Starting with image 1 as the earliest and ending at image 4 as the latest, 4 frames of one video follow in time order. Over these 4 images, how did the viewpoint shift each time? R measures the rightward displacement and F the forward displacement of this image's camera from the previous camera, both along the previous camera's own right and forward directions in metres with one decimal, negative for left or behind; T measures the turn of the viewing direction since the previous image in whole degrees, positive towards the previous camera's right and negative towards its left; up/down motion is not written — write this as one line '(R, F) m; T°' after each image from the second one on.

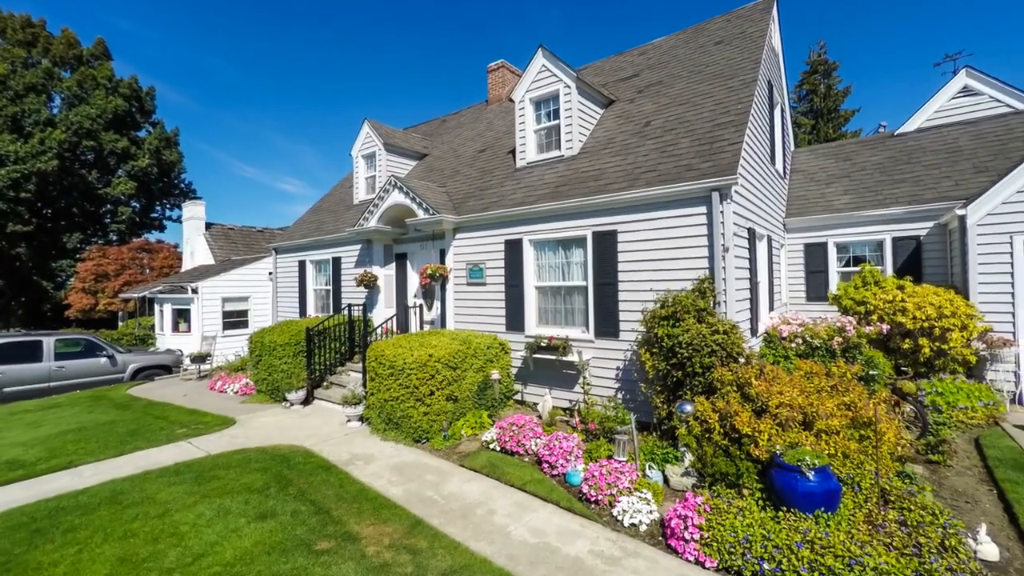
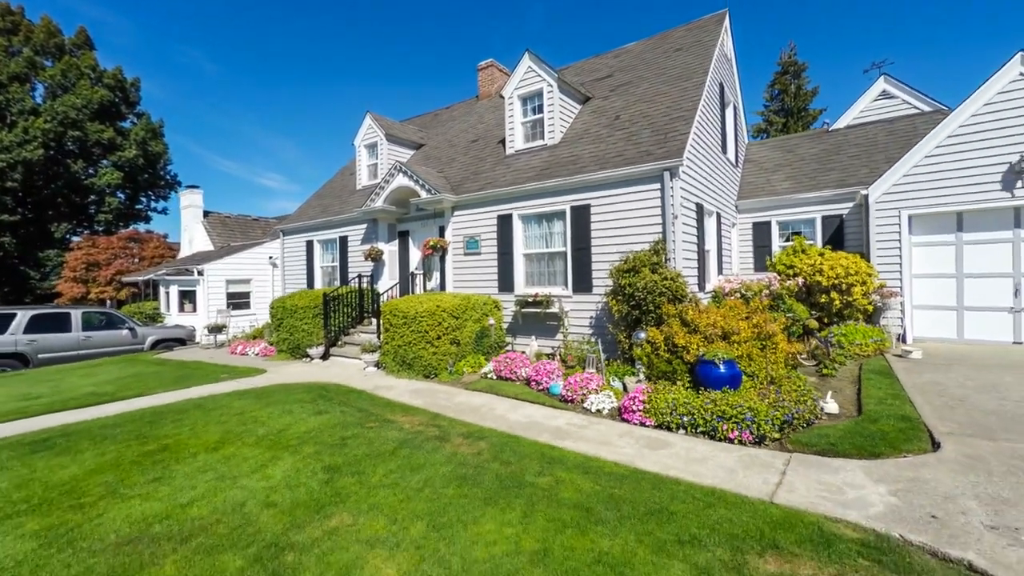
(-0.2, -1.6) m; +2°
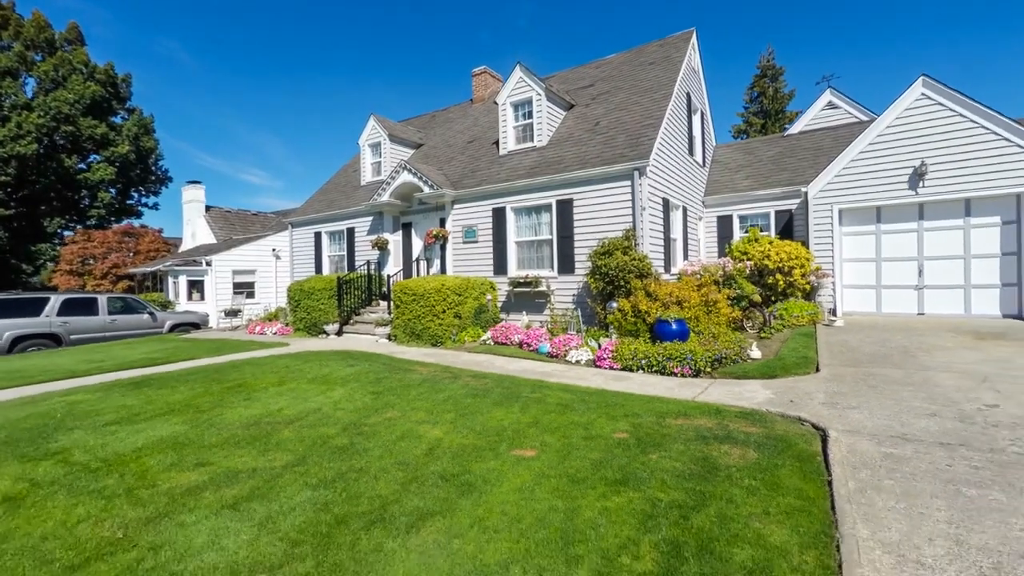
(-0.2, -1.5) m; +2°
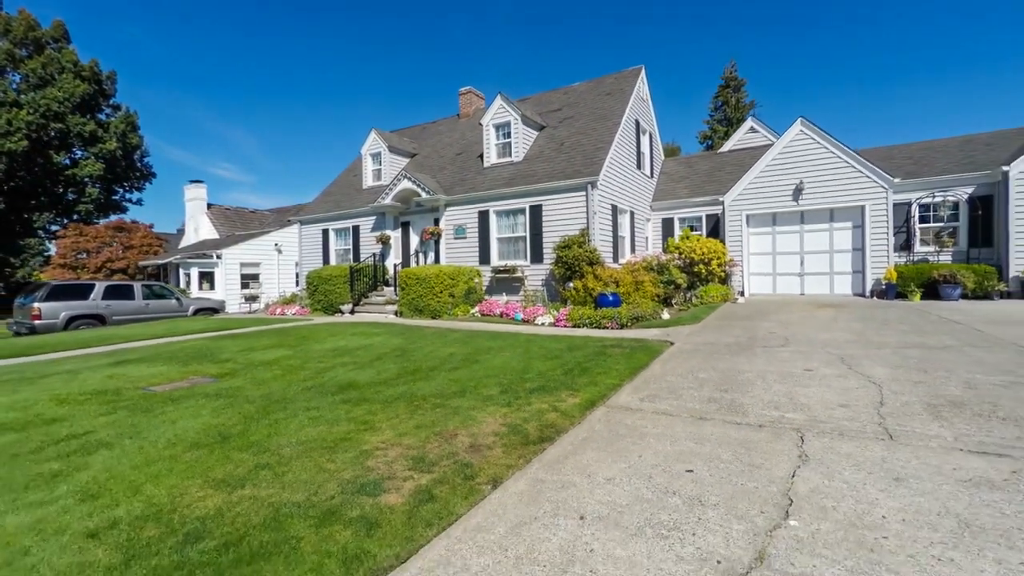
(-0.1, -2.8) m; +3°
